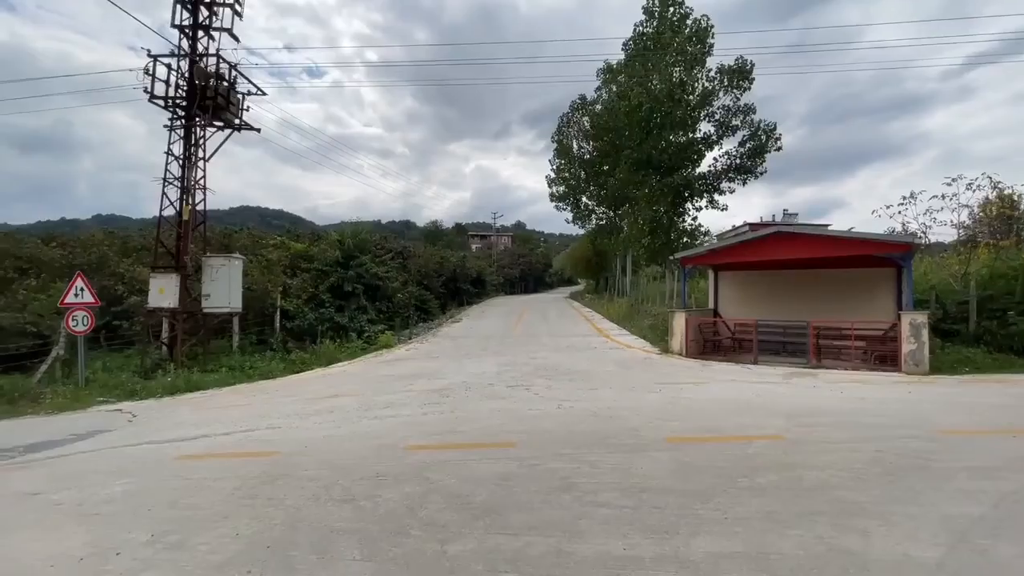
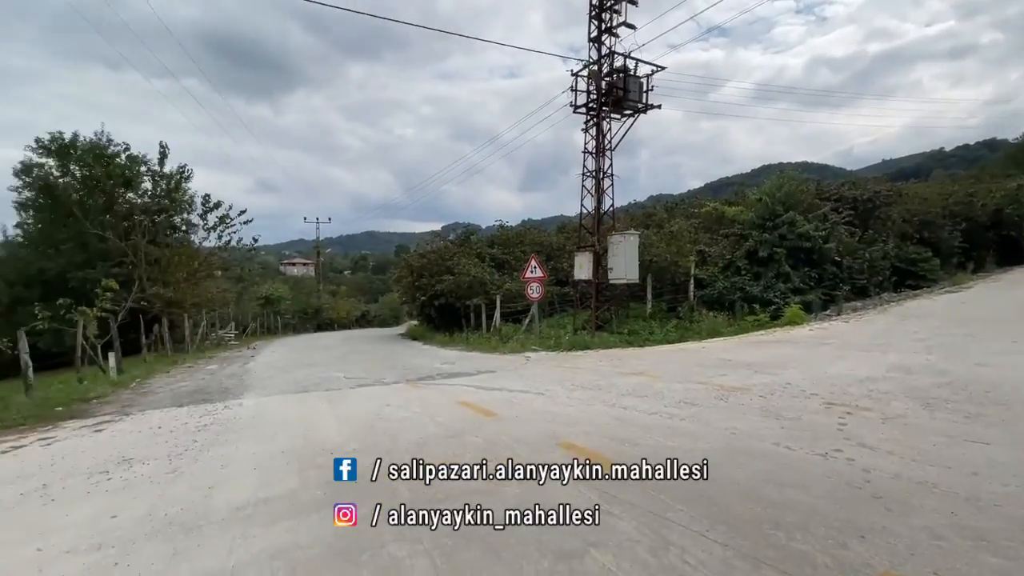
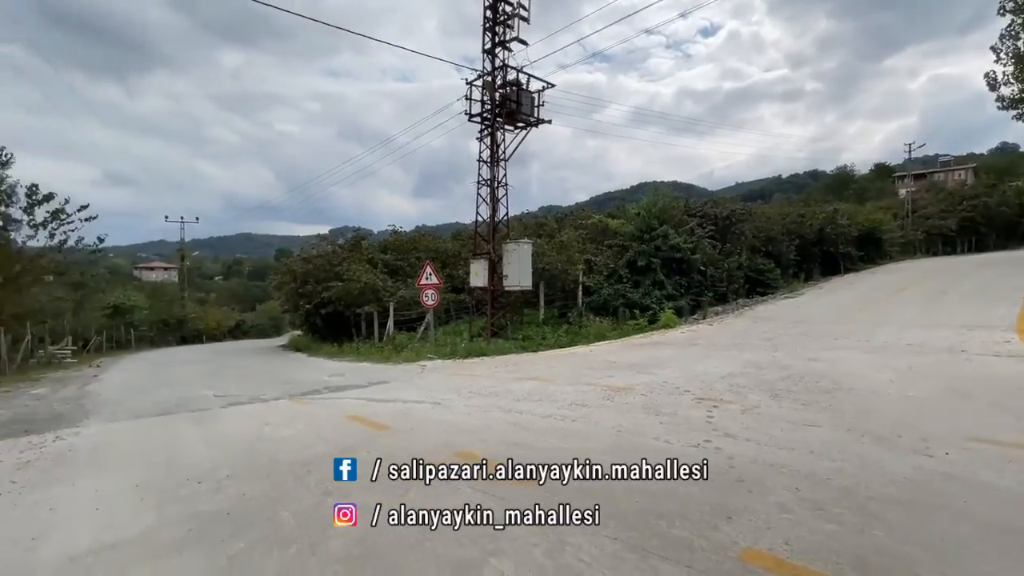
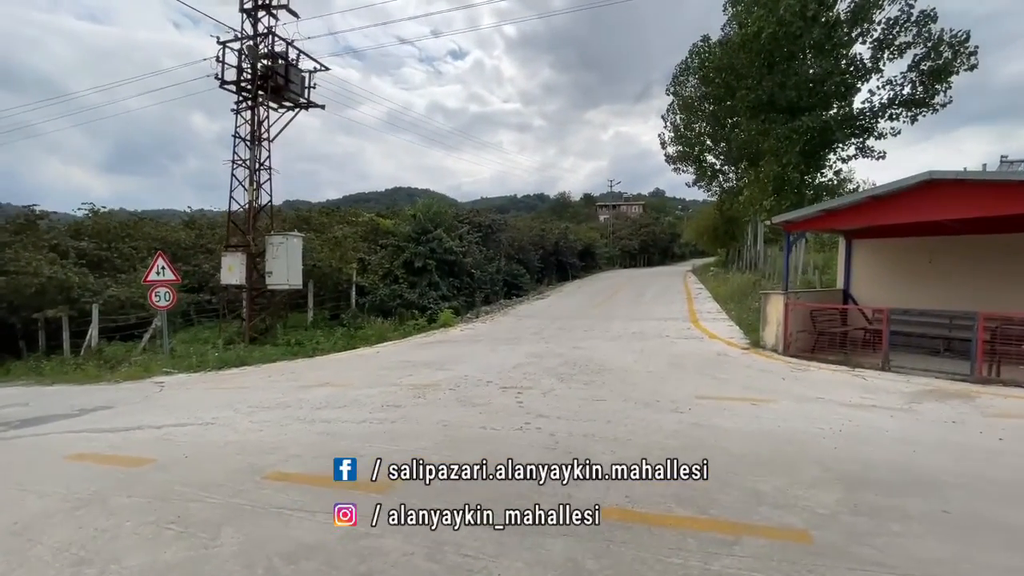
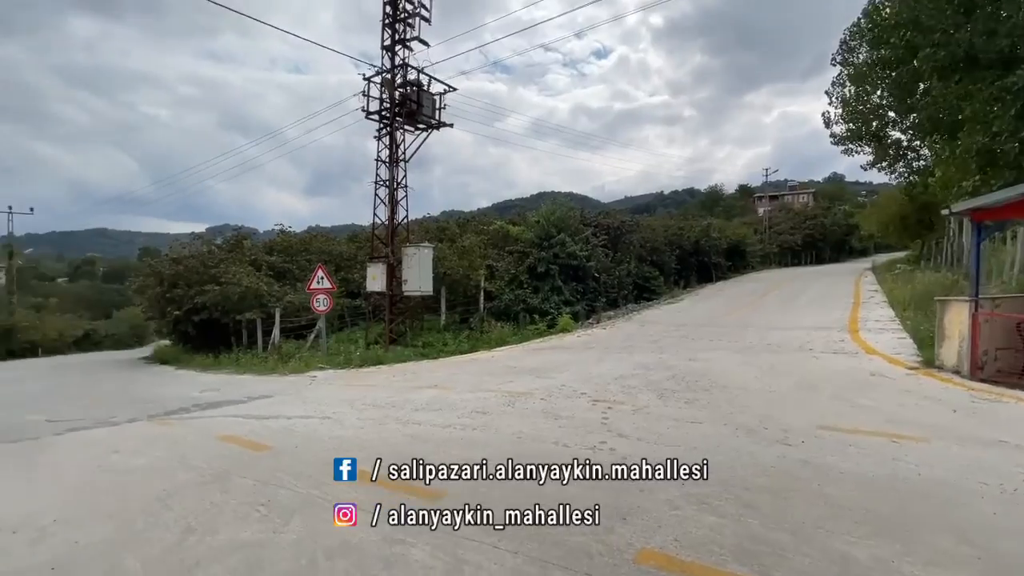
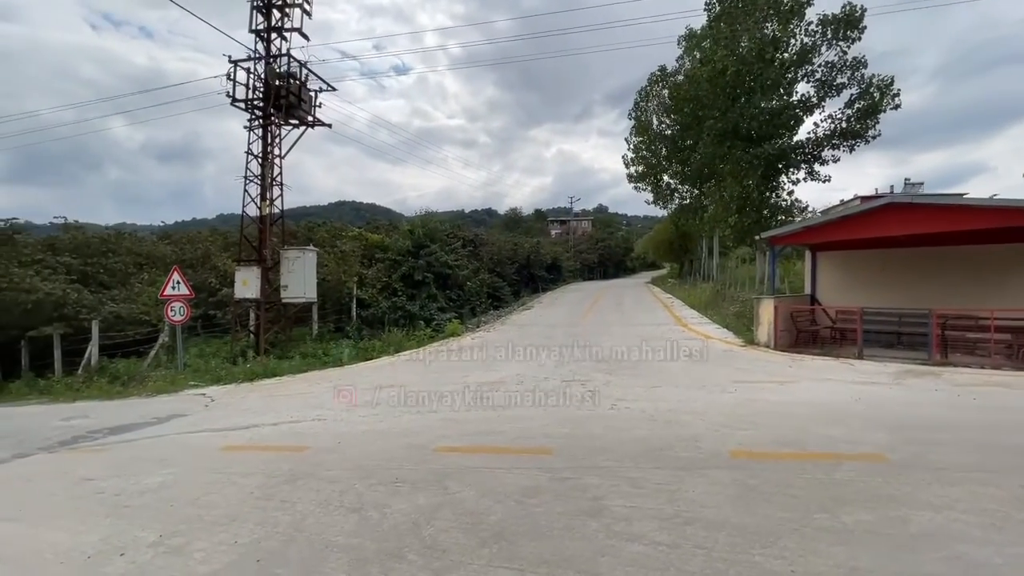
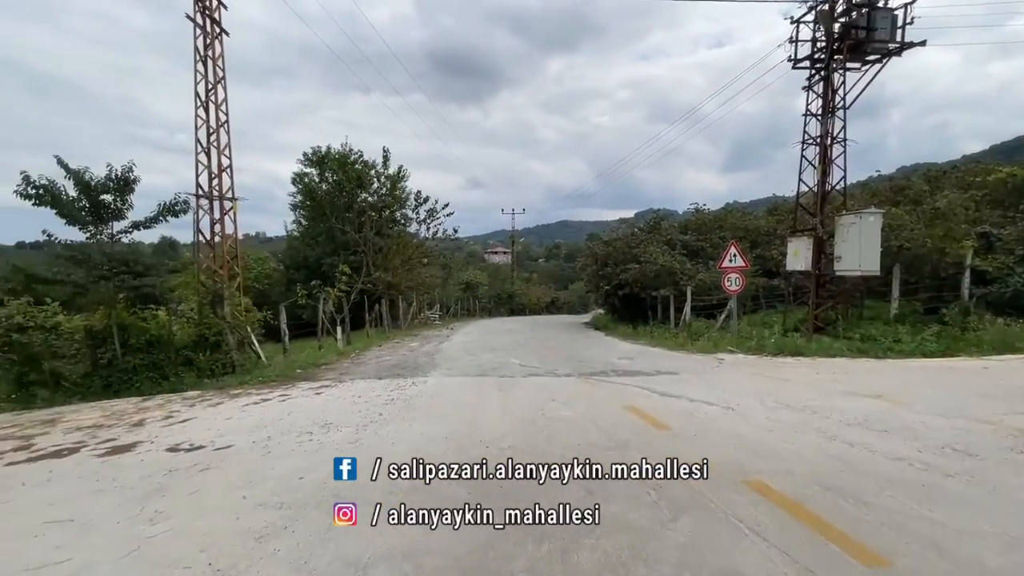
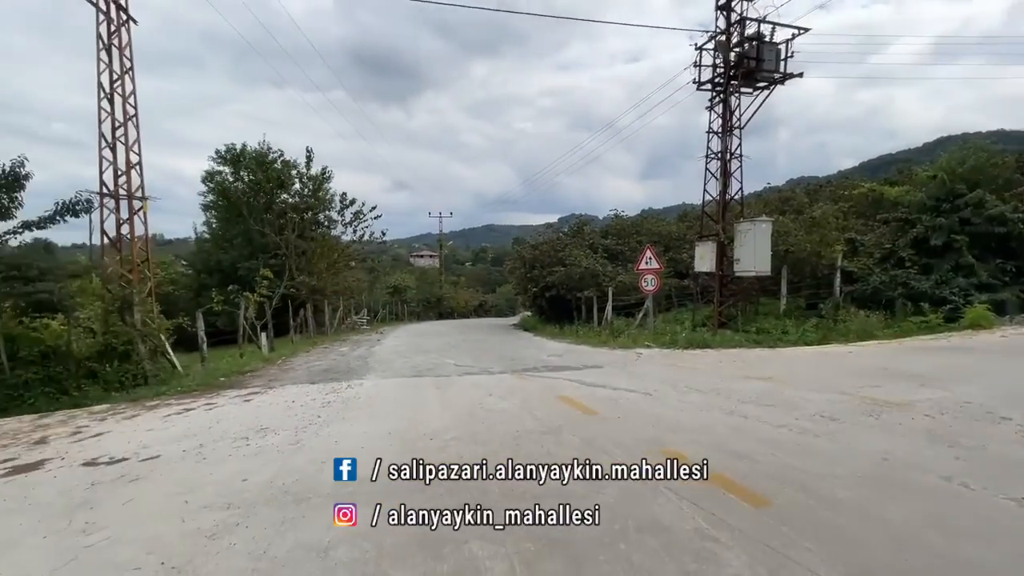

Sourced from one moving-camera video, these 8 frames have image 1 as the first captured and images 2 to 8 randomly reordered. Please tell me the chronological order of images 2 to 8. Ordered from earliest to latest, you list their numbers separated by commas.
6, 4, 5, 3, 2, 8, 7
